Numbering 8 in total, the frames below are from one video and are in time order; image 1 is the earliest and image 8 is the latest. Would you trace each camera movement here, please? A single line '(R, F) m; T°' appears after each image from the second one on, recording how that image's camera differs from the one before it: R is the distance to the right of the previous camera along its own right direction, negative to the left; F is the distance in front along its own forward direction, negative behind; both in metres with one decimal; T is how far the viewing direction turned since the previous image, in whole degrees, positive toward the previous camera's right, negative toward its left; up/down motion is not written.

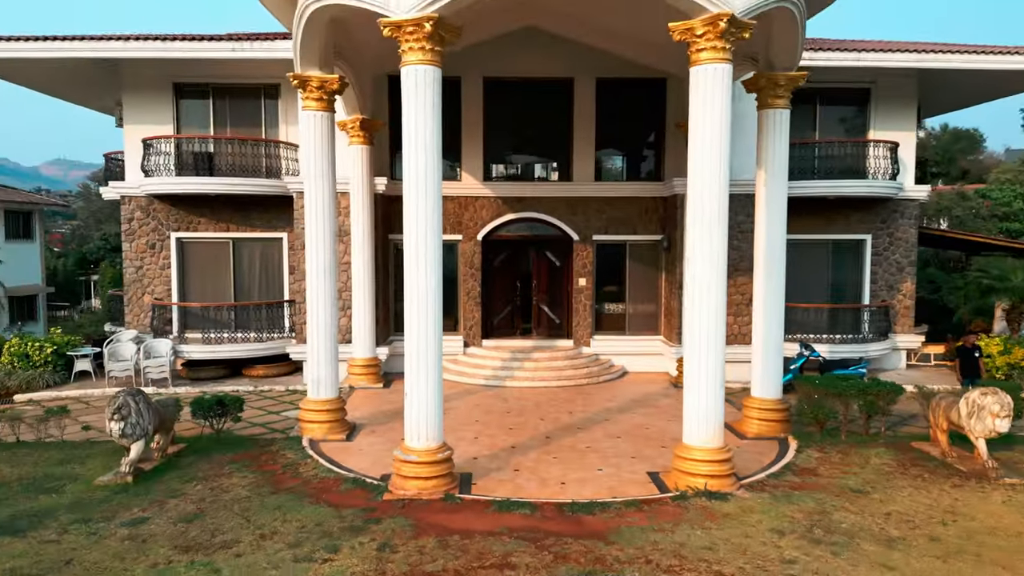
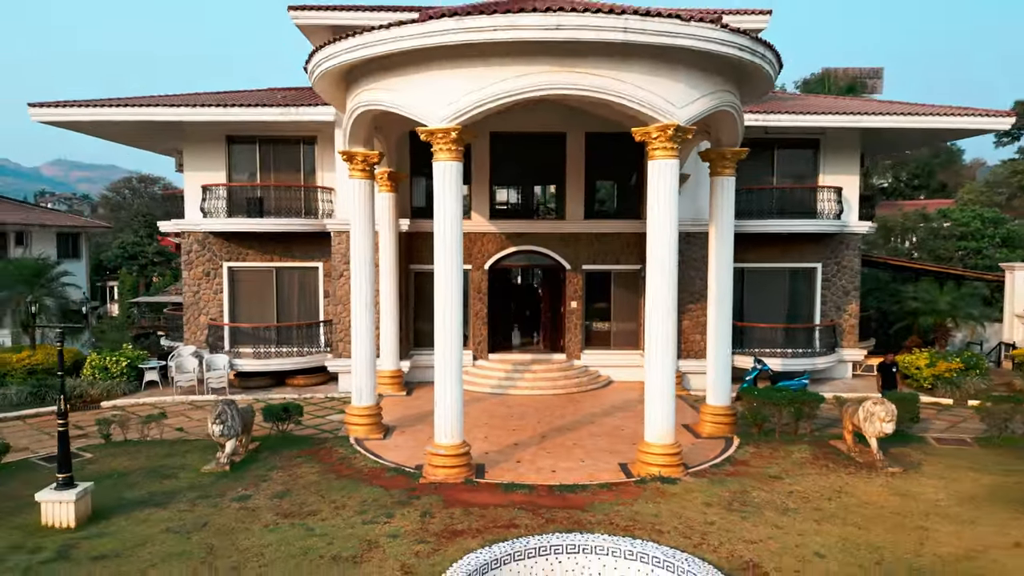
(0.0, -2.0) m; 0°
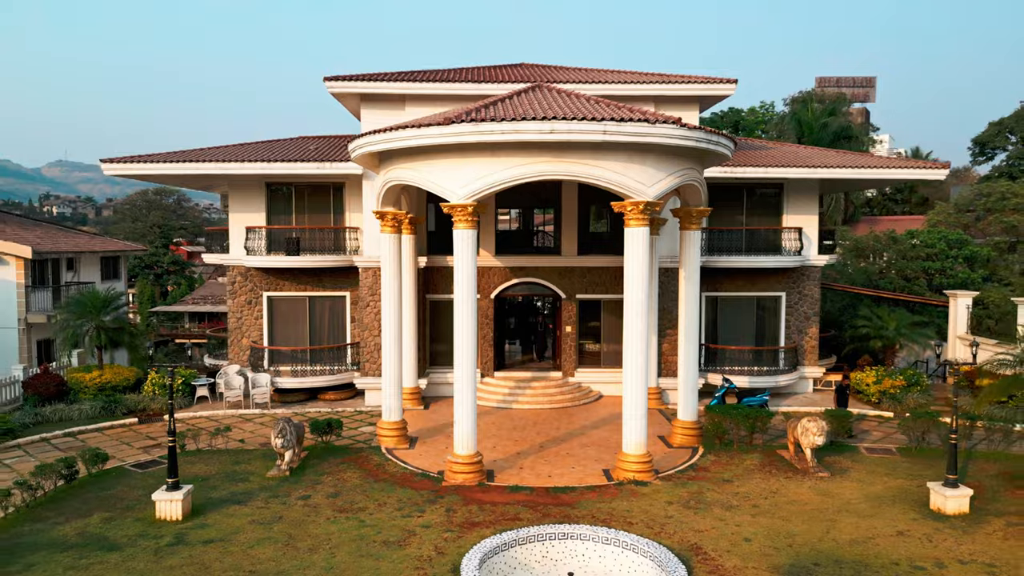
(-0.1, -2.0) m; 0°
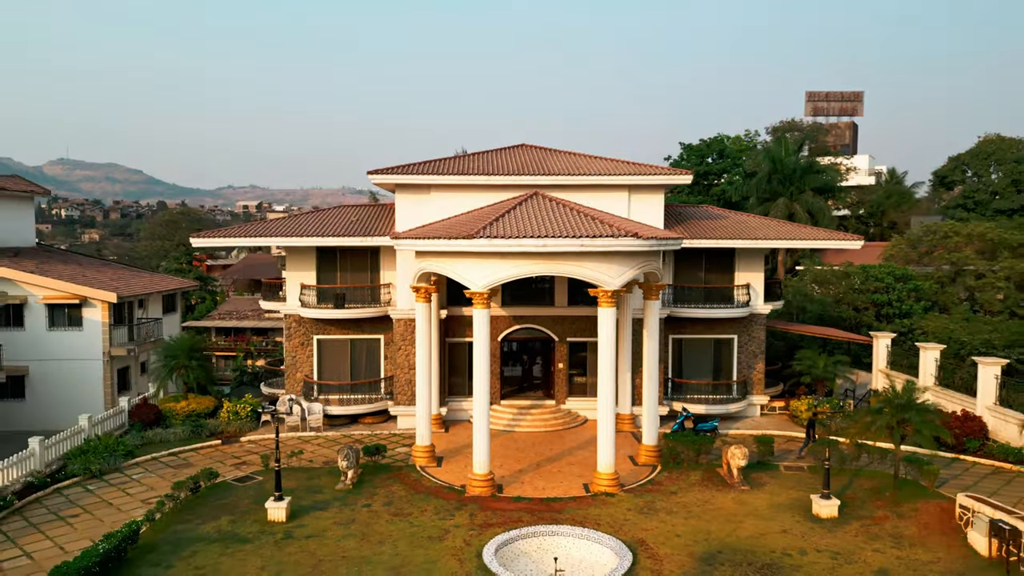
(-0.1, -3.6) m; 0°
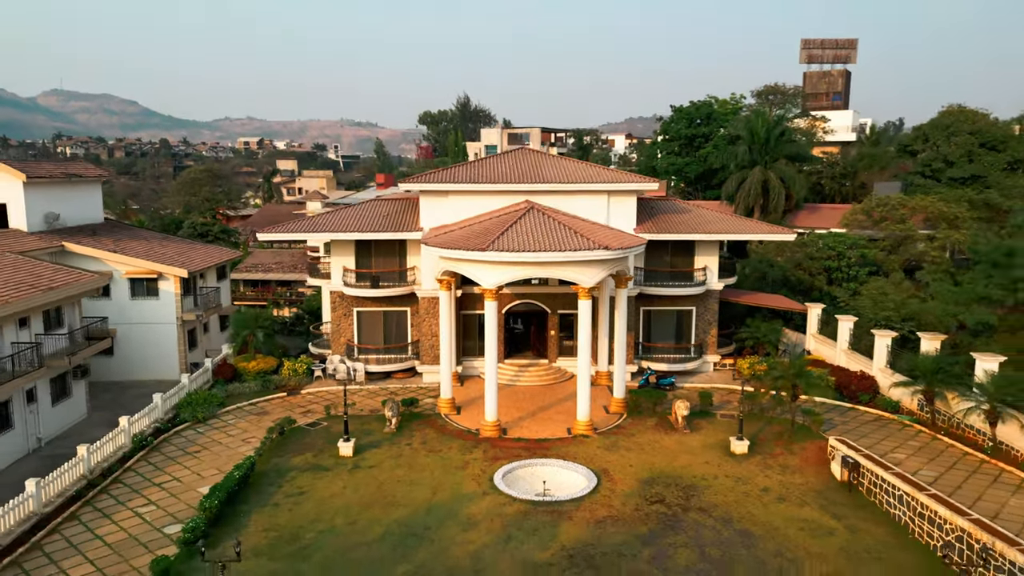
(0.0, -4.5) m; 0°
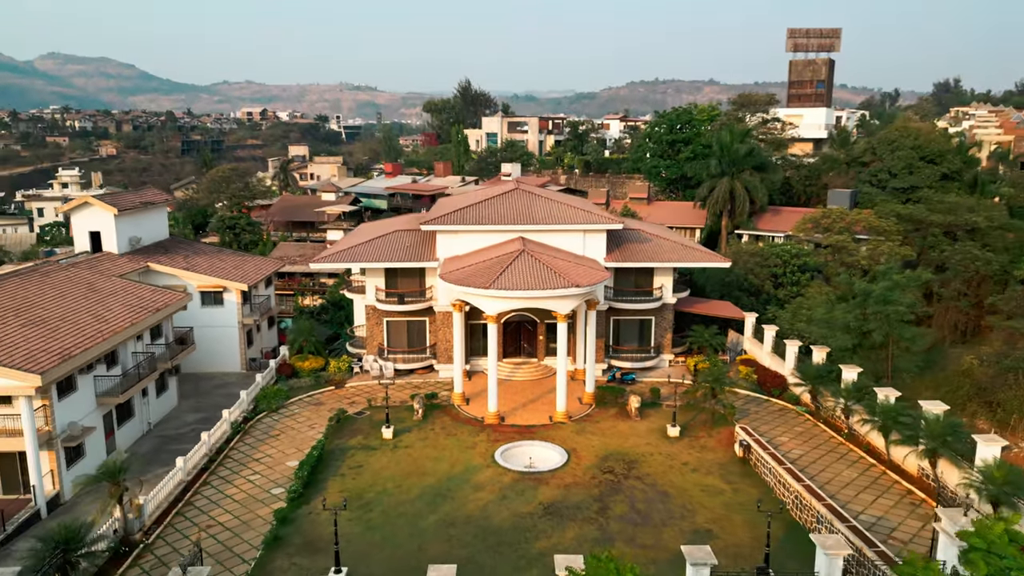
(+0.2, -6.2) m; 0°
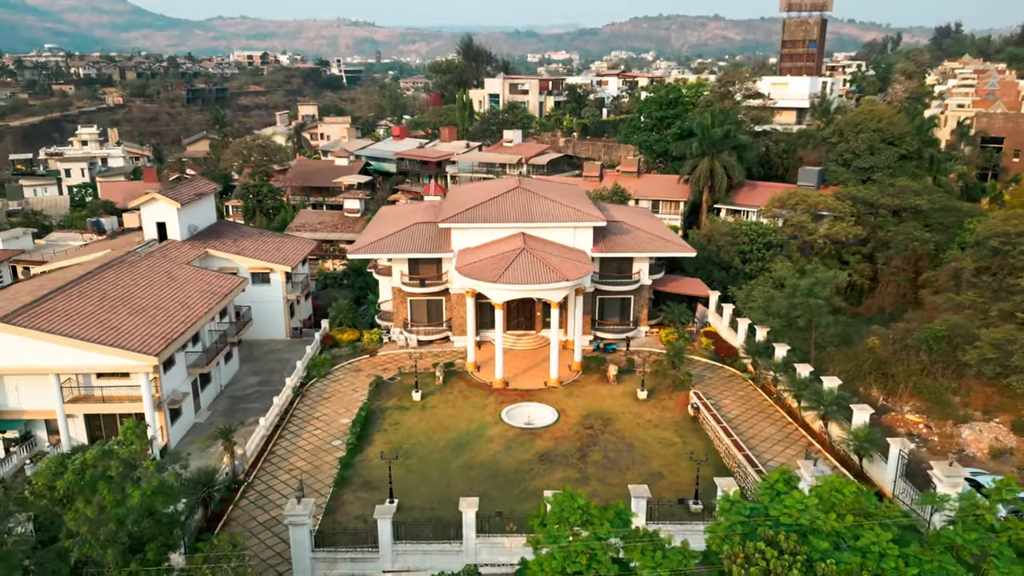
(-0.1, -5.9) m; 0°
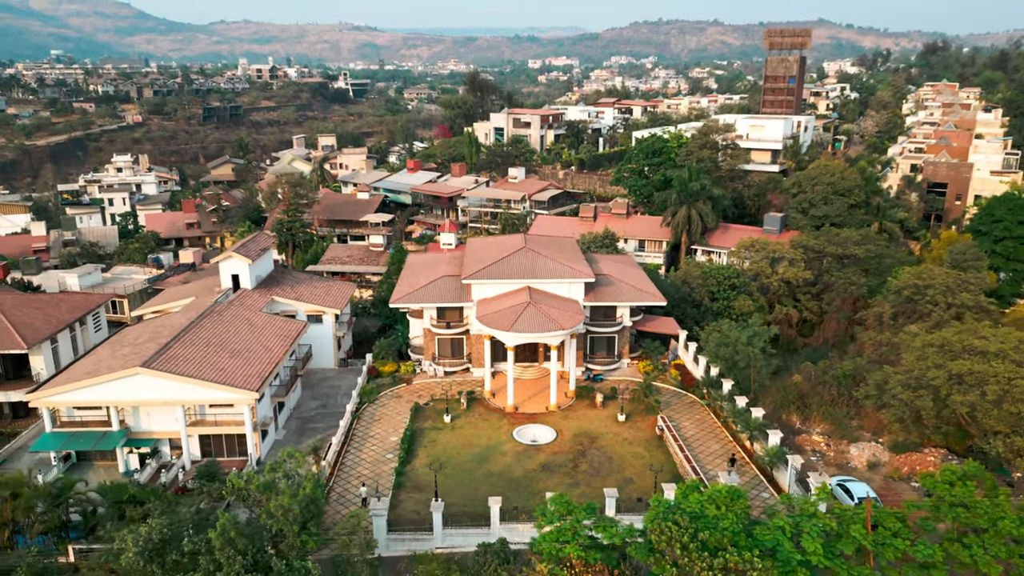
(-0.4, -8.8) m; 0°
